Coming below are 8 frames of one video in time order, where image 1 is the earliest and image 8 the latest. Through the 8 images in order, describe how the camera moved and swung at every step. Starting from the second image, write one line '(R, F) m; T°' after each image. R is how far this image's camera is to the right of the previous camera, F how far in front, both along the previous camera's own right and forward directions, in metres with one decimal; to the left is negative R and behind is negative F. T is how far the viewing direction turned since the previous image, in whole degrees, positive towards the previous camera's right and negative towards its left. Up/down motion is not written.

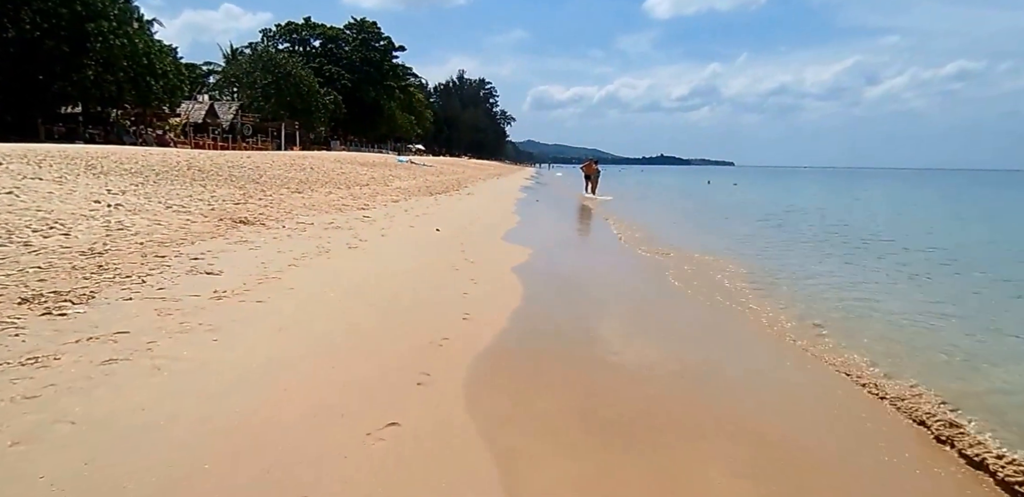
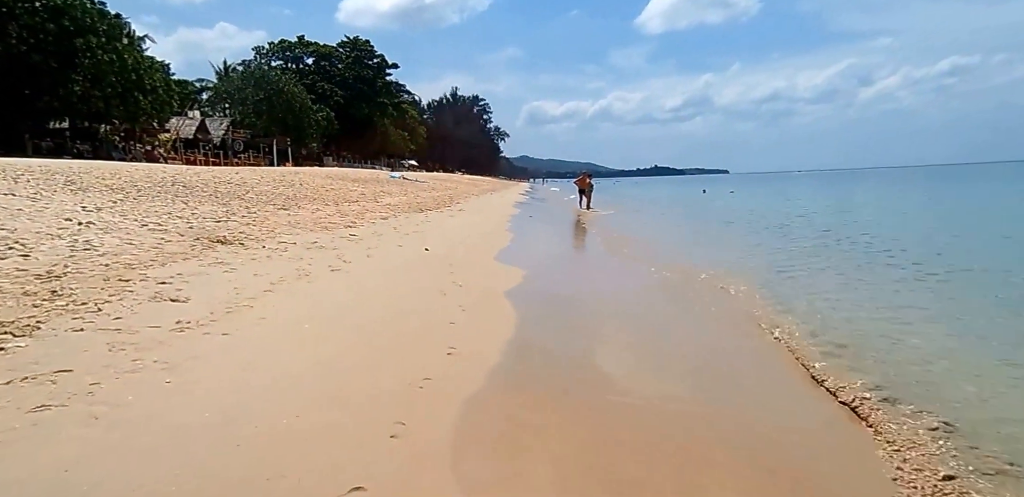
(0.0, +0.4) m; +1°
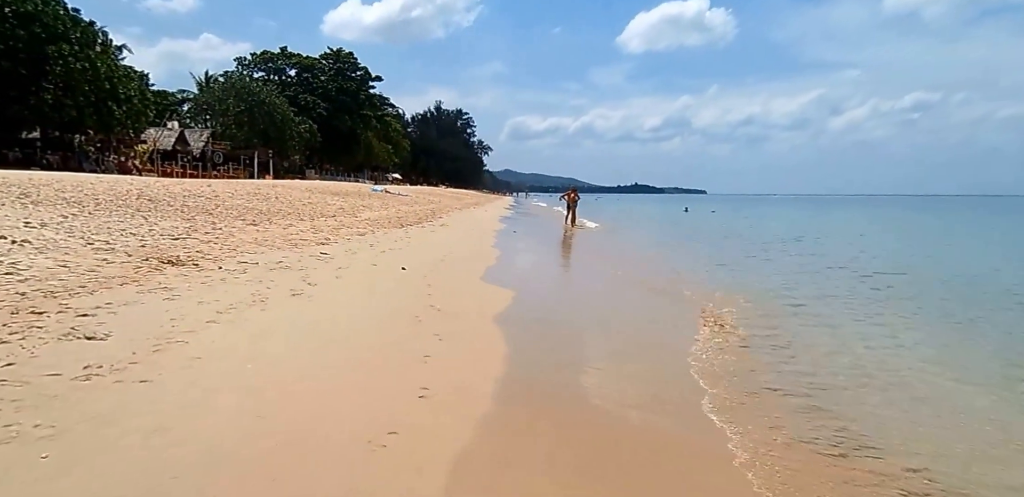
(0.0, +0.9) m; +1°
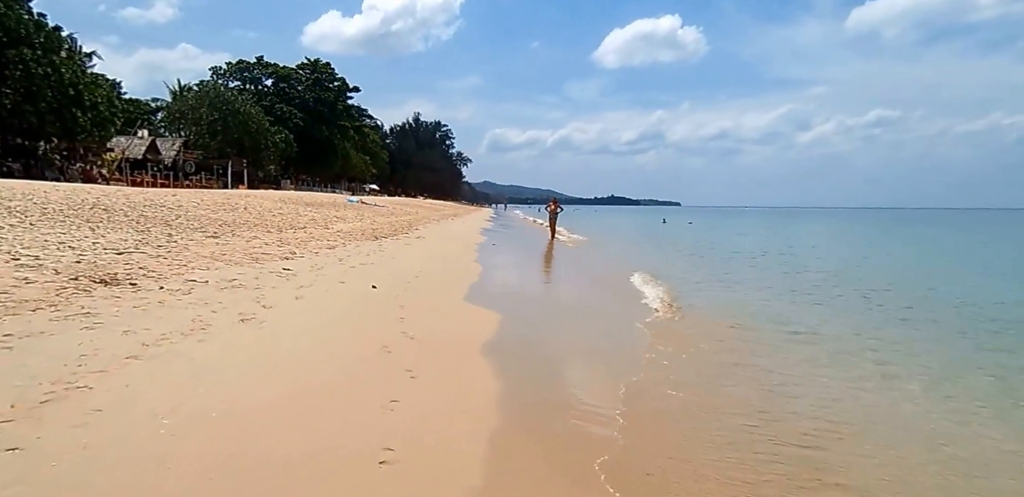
(-0.1, +0.9) m; +2°
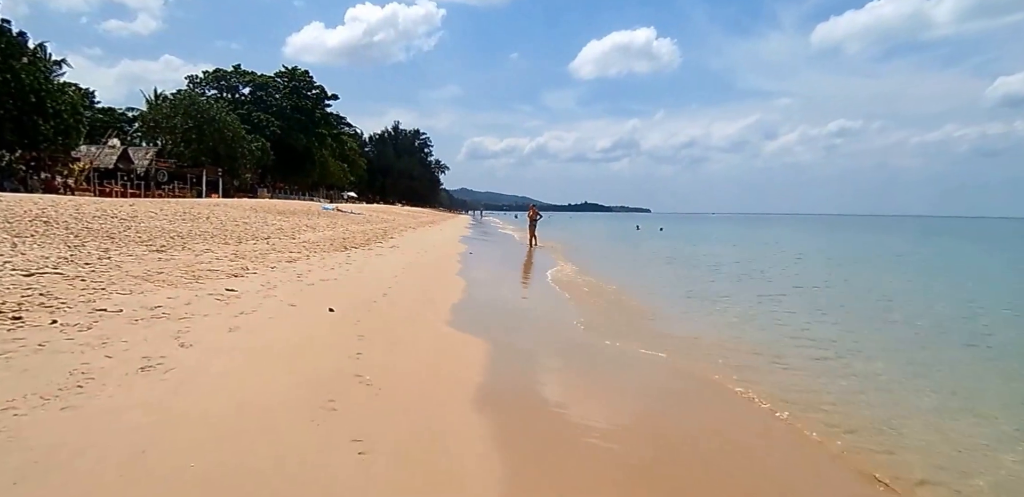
(0.0, +1.4) m; +2°
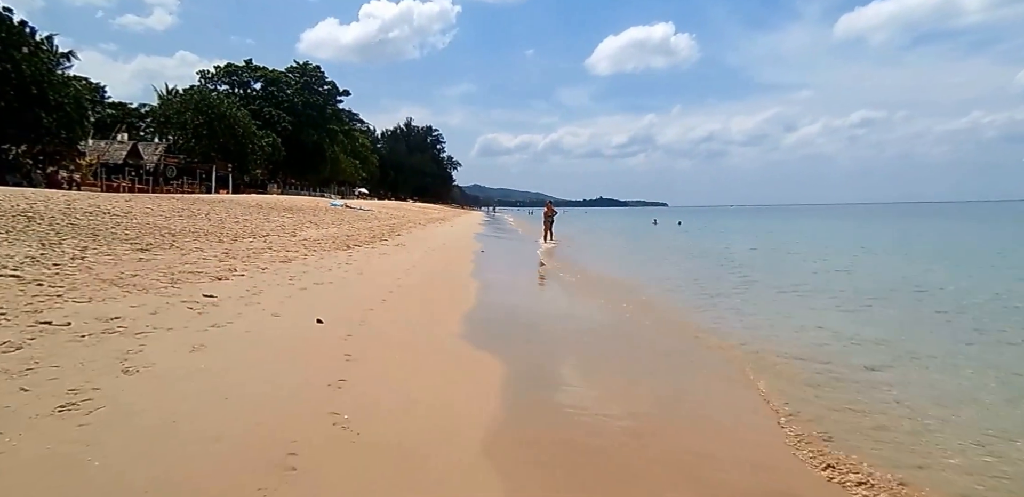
(0.0, +1.1) m; -1°
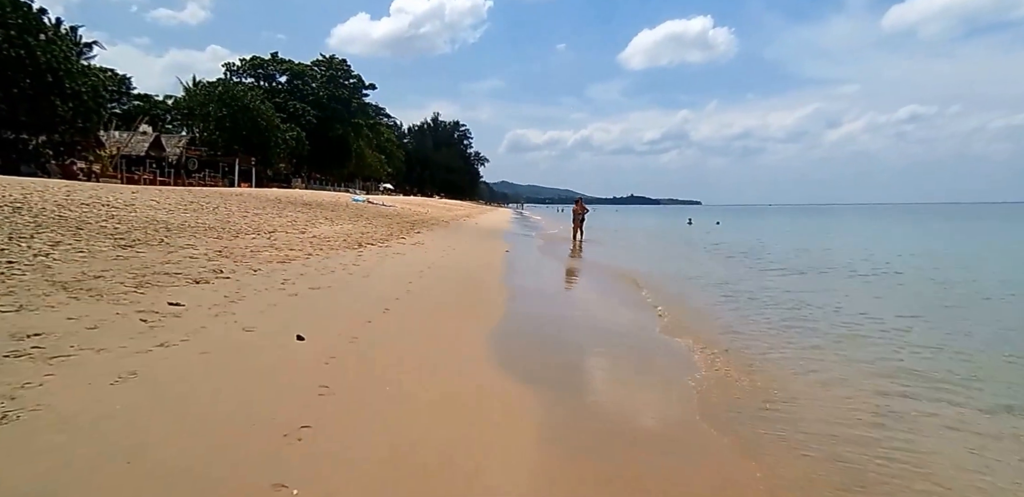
(0.0, +1.4) m; -2°
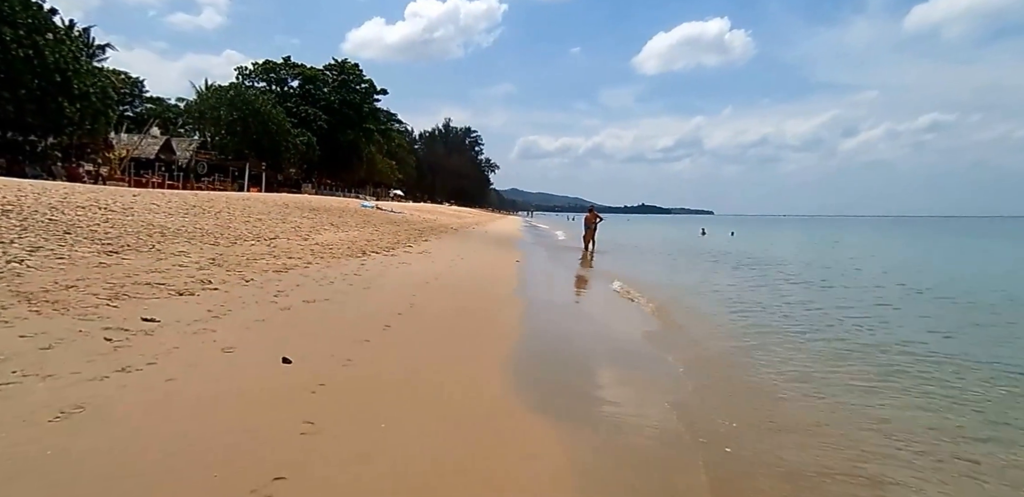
(-0.1, +0.8) m; -1°
